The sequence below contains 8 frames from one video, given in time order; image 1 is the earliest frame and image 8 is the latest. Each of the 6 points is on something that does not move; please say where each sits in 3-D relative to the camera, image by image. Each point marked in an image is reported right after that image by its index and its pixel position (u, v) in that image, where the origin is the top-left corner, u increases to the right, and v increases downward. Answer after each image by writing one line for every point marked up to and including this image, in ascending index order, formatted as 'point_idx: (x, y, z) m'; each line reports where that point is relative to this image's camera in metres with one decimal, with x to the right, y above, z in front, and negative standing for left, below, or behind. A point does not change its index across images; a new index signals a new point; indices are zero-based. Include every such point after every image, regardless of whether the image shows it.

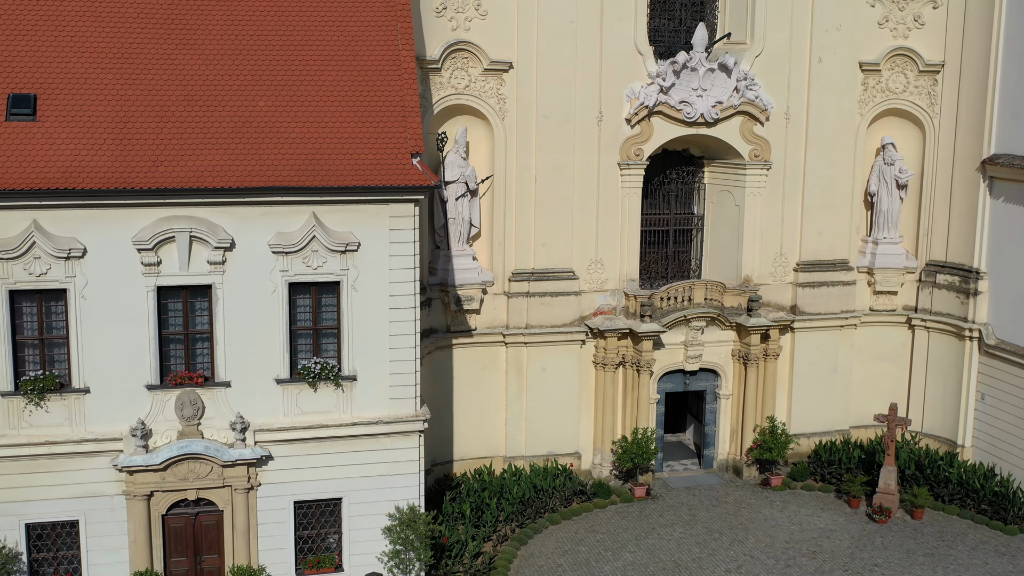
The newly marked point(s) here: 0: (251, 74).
0: (-3.2, +2.6, +15.8) m
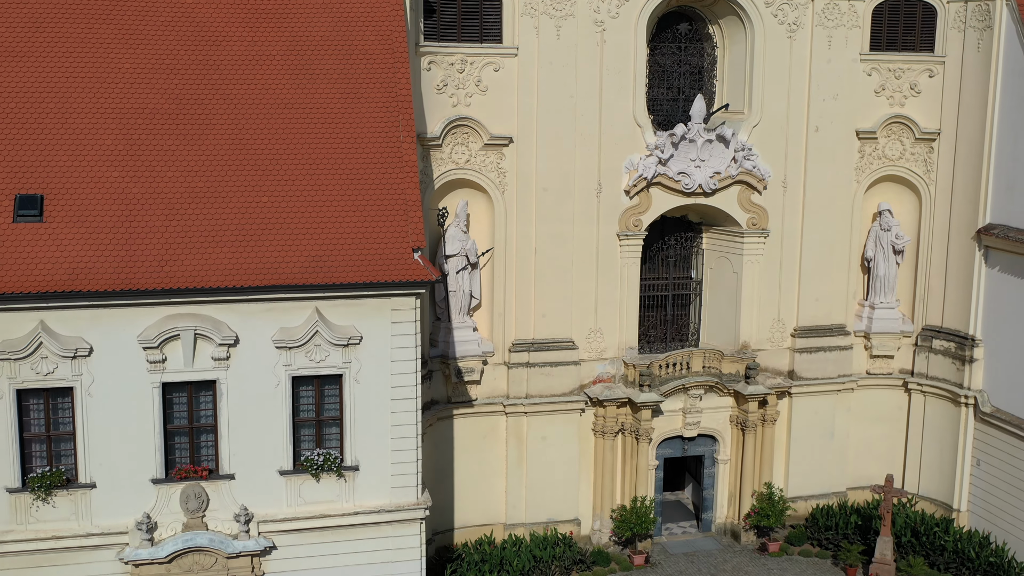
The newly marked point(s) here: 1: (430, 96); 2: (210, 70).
0: (-3.2, +1.5, +16.0) m
1: (-1.3, +3.0, +19.6) m
2: (-3.9, +2.8, +16.5) m
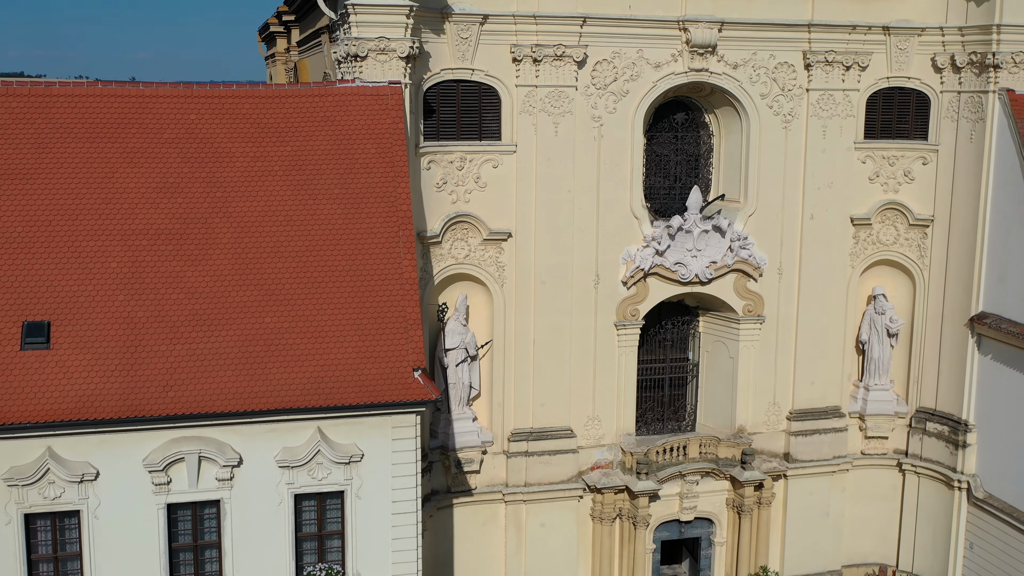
0: (-3.3, 0.0, +16.3) m
1: (-1.3, +1.5, +19.9) m
2: (-3.9, +1.3, +16.8) m
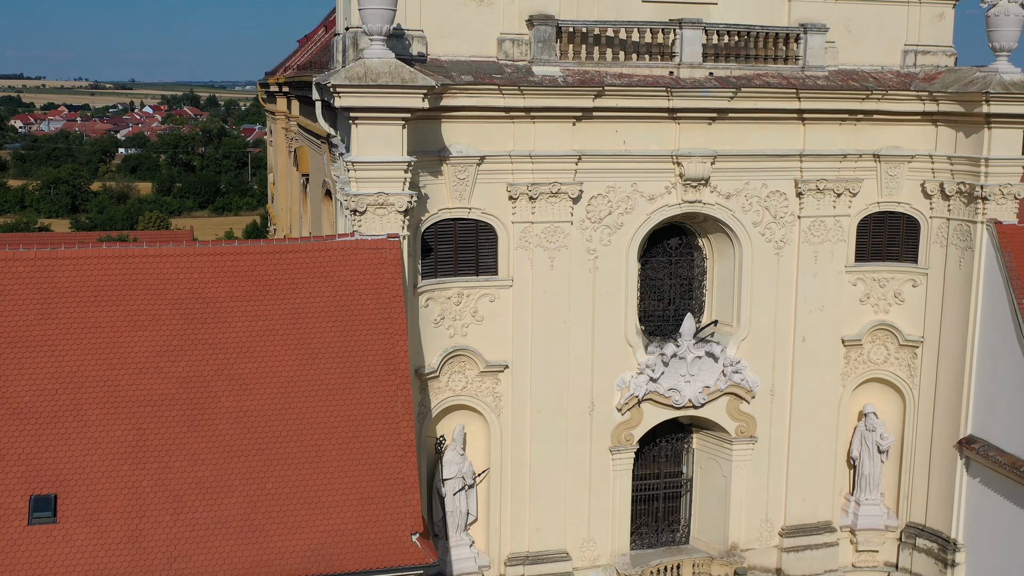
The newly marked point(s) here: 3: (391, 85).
0: (-3.3, -2.2, +16.7) m
1: (-1.3, -0.7, +20.3) m
2: (-4.0, -0.8, +17.2) m
3: (-1.7, +2.8, +17.8) m
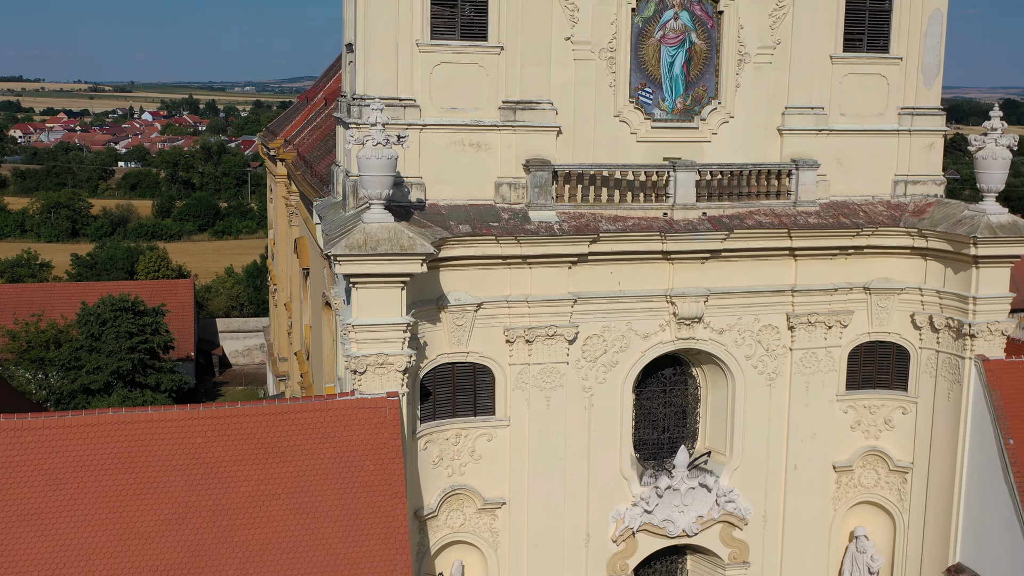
0: (-3.4, -4.5, +17.1) m
1: (-1.4, -3.0, +20.7) m
2: (-4.0, -3.1, +17.6) m
3: (-1.7, +0.5, +18.2) m
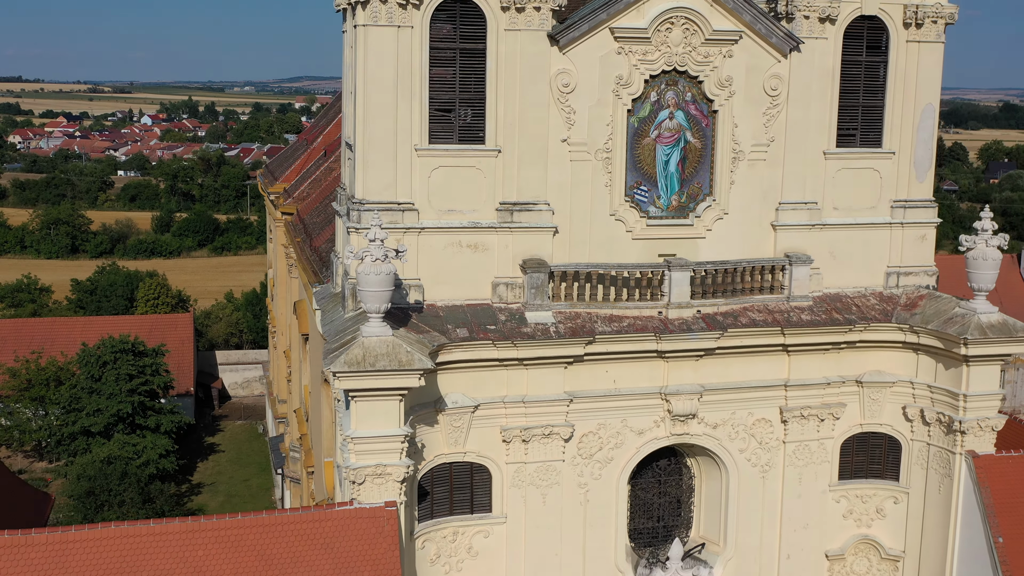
0: (-3.4, -6.1, +17.4) m
1: (-1.4, -4.6, +21.0) m
2: (-4.1, -4.8, +17.9) m
3: (-1.8, -1.2, +18.5) m
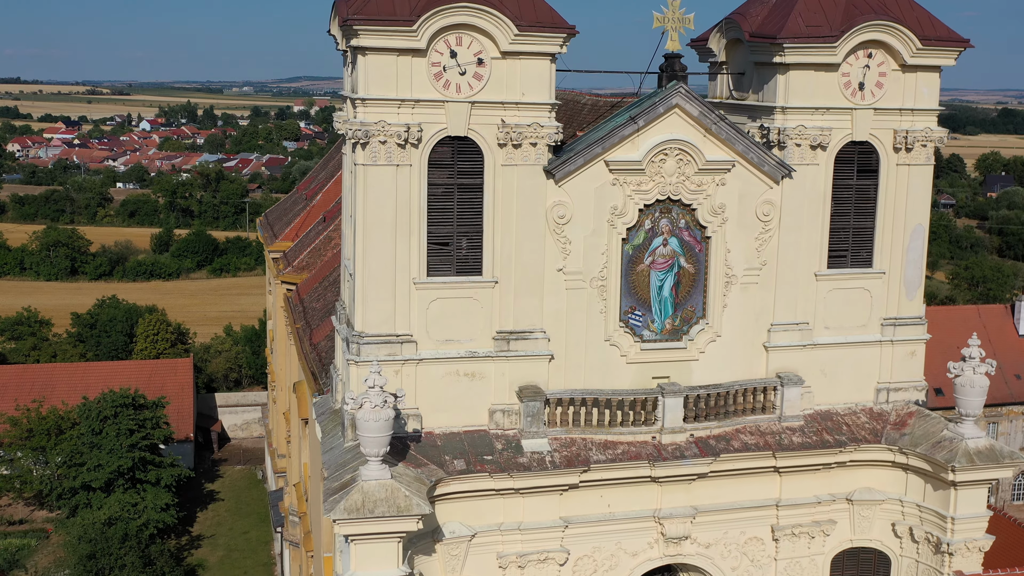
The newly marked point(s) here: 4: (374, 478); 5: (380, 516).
0: (-3.5, -8.3, +17.8) m
1: (-1.5, -6.8, +21.4) m
2: (-4.2, -7.0, +18.3) m
3: (-1.8, -3.3, +18.9) m
4: (-2.1, -2.9, +19.1) m
5: (-2.0, -3.4, +18.9) m
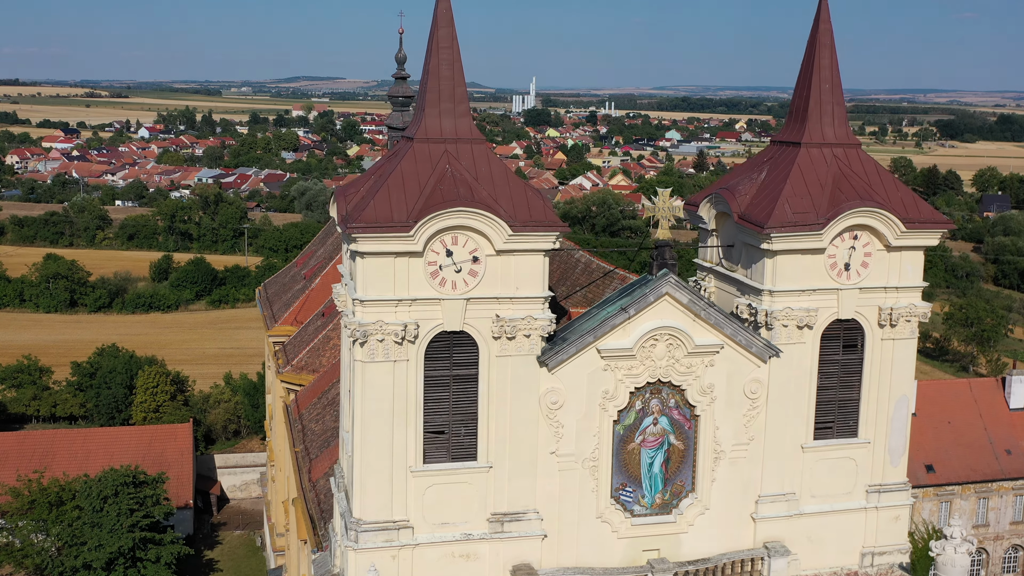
0: (-3.6, -11.5, +18.4) m
1: (-1.6, -10.0, +22.1) m
2: (-4.3, -10.2, +18.9) m
3: (-2.0, -6.6, +19.6) m
4: (-2.2, -6.1, +19.8) m
5: (-2.1, -6.6, +19.5) m
